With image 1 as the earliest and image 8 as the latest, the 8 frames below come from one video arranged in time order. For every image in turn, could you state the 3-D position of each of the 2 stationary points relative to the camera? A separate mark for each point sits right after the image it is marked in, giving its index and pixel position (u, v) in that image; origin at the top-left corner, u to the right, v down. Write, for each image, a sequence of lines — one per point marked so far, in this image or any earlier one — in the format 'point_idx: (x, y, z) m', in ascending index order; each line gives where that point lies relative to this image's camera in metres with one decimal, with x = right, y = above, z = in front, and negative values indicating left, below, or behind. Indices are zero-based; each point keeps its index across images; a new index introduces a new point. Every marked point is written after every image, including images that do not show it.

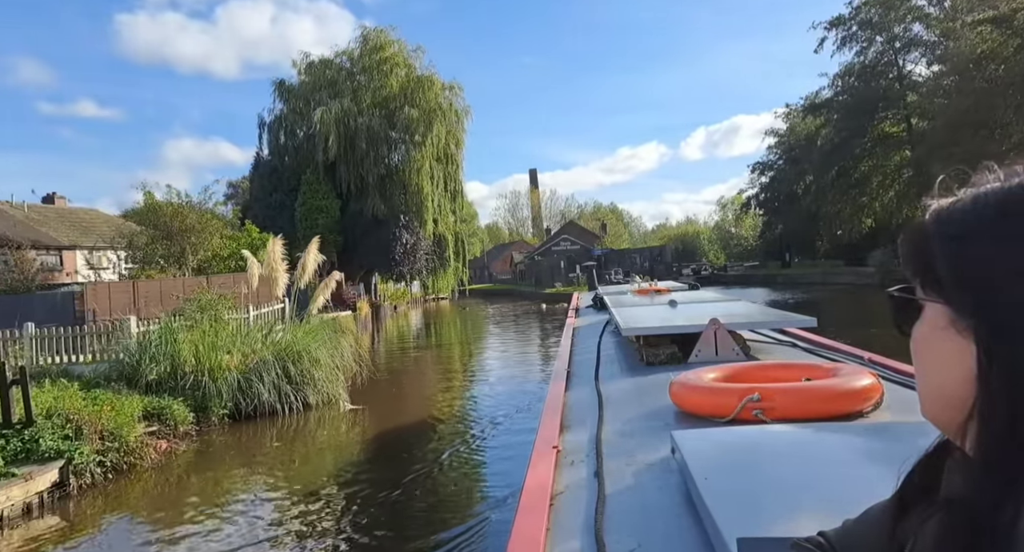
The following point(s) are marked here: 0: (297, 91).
0: (-6.5, +5.6, +19.9) m
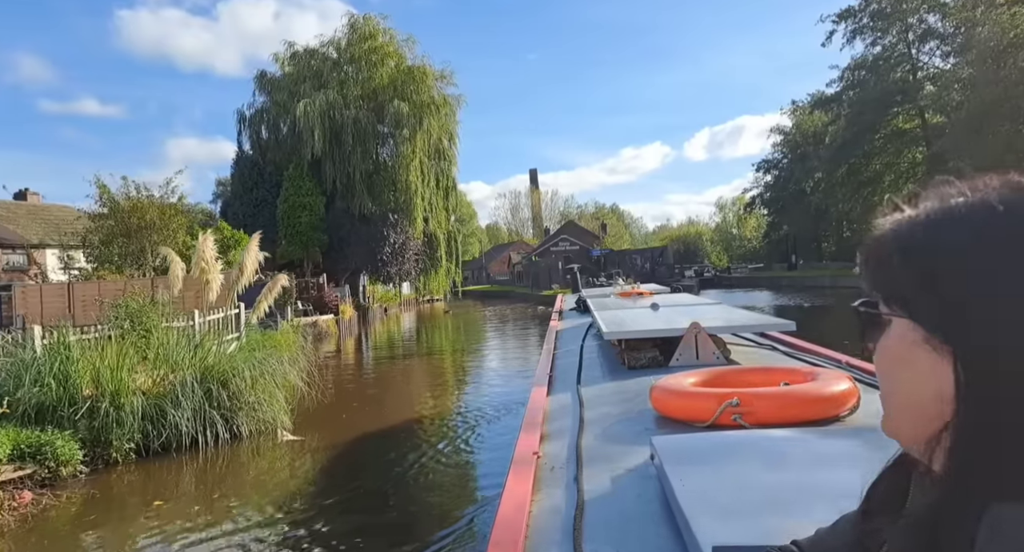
0: (-6.7, +5.6, +18.9) m
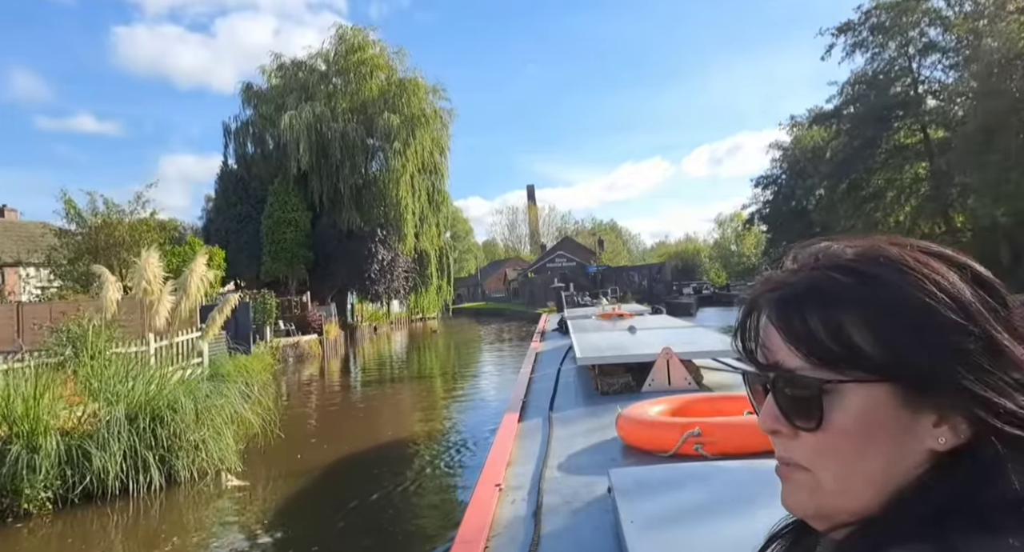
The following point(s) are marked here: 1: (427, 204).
0: (-6.9, +5.1, +18.4) m
1: (-2.4, +2.0, +18.6) m
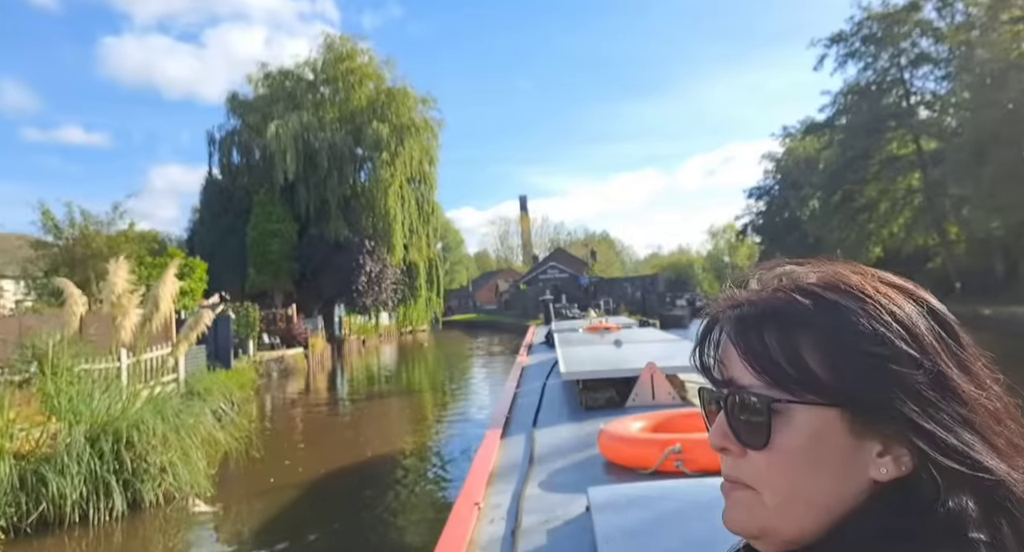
0: (-7.2, +4.8, +18.1) m
1: (-2.7, +1.7, +18.3) m
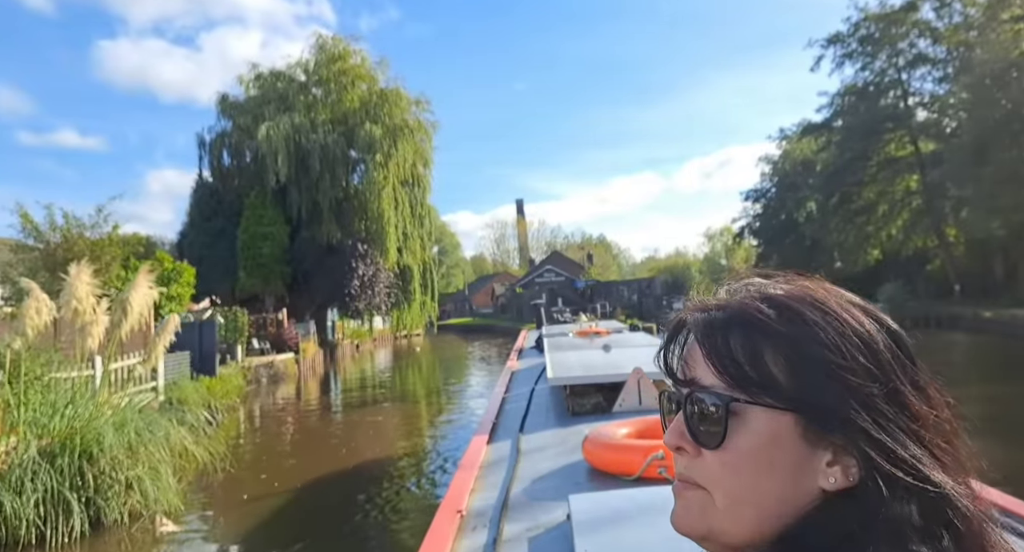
0: (-7.3, +4.7, +17.9) m
1: (-2.8, +1.6, +18.1) m
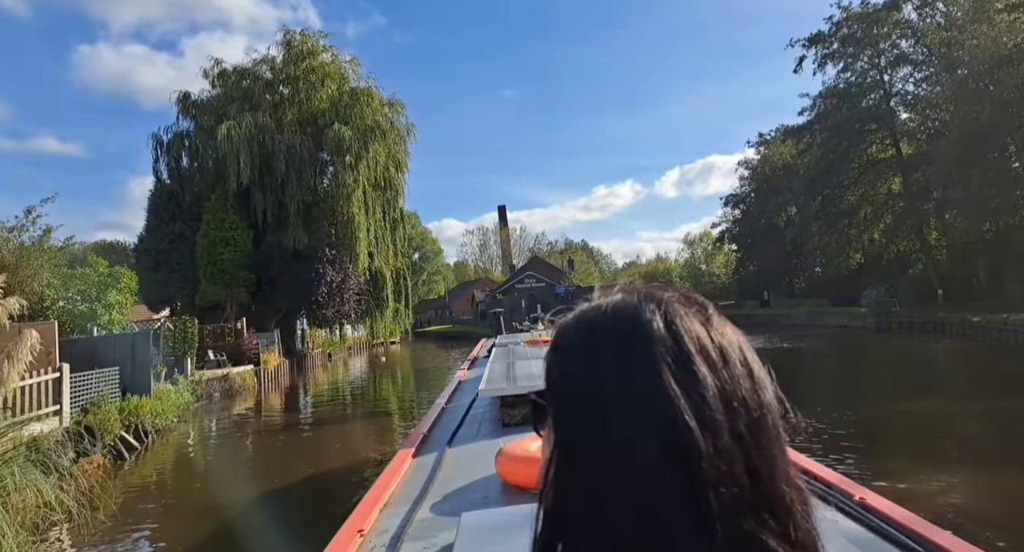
0: (-8.0, +4.5, +17.1) m
1: (-3.5, +1.4, +17.4) m
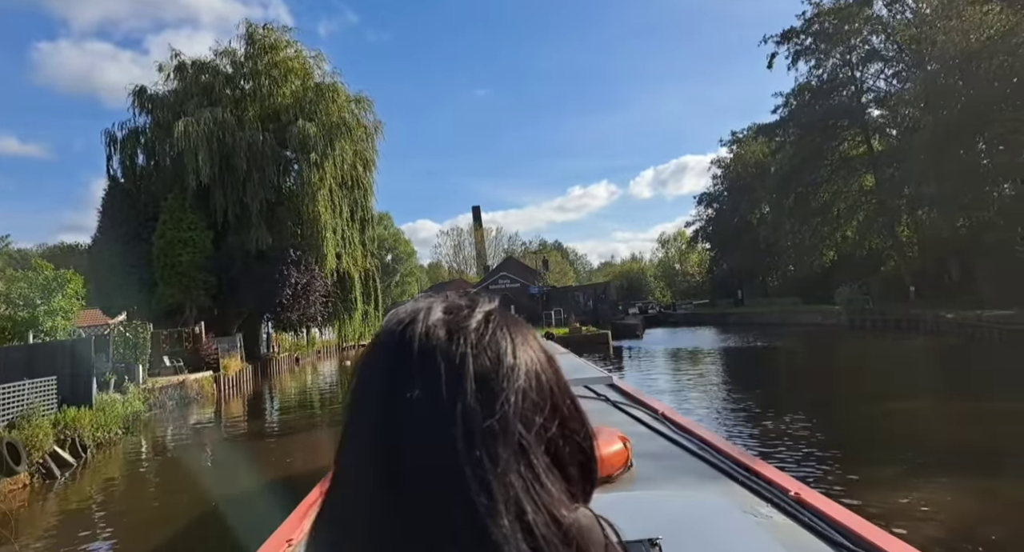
0: (-8.8, +4.4, +16.4) m
1: (-4.3, +1.4, +16.8) m
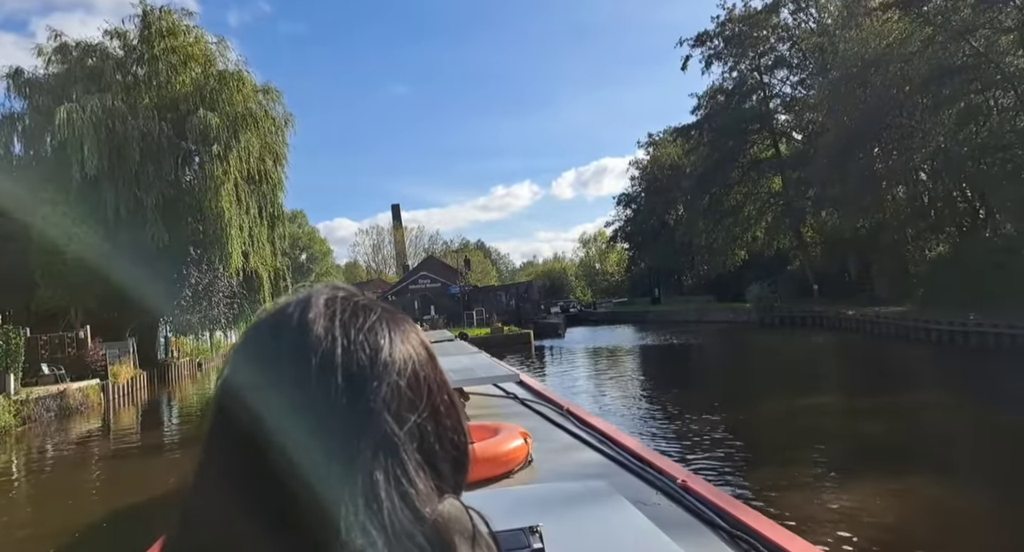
0: (-10.7, +4.4, +14.9) m
1: (-6.3, +1.4, +15.9) m
